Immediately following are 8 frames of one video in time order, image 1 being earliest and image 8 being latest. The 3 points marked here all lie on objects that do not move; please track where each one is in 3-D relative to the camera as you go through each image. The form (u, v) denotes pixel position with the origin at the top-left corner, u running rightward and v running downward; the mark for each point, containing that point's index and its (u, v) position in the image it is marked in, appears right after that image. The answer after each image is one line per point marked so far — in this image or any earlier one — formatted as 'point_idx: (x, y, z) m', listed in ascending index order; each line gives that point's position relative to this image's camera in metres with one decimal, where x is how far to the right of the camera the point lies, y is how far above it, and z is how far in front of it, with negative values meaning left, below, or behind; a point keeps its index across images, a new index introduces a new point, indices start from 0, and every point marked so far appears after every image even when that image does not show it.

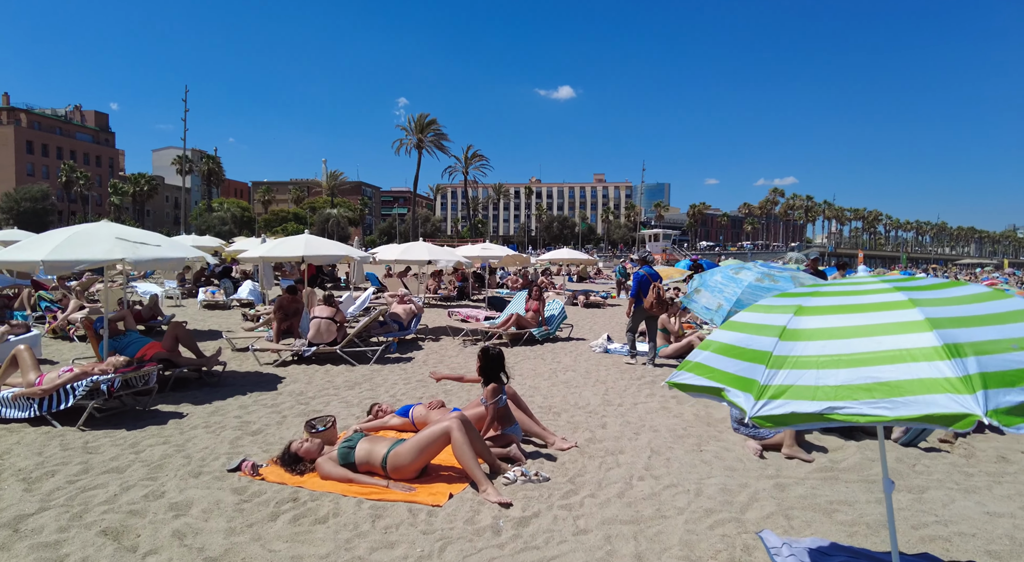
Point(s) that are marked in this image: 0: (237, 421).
0: (-2.5, -1.3, +5.1) m
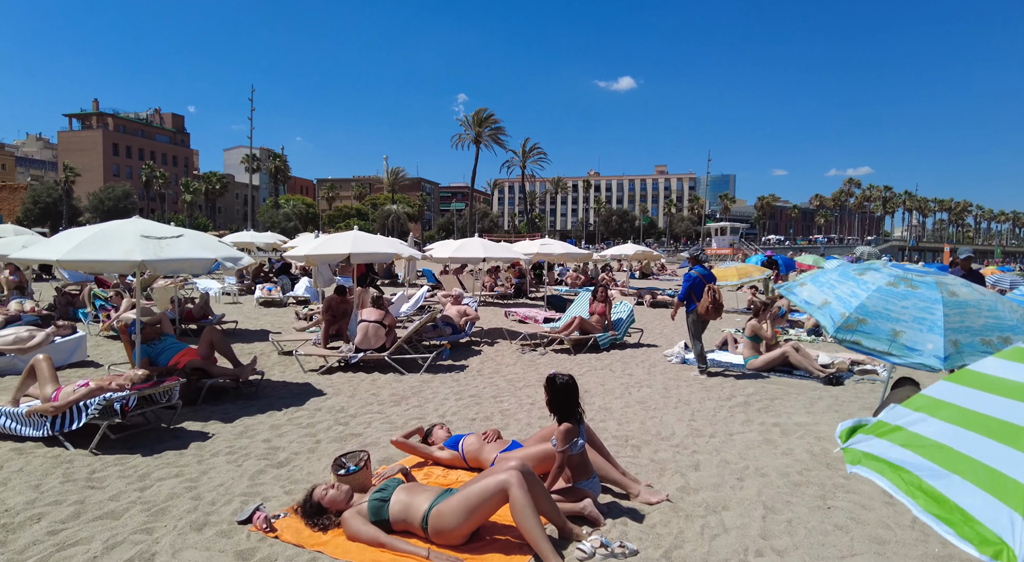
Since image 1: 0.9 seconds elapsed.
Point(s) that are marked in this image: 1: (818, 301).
0: (-1.9, -1.3, +4.5) m
1: (+2.5, -0.2, +4.5) m
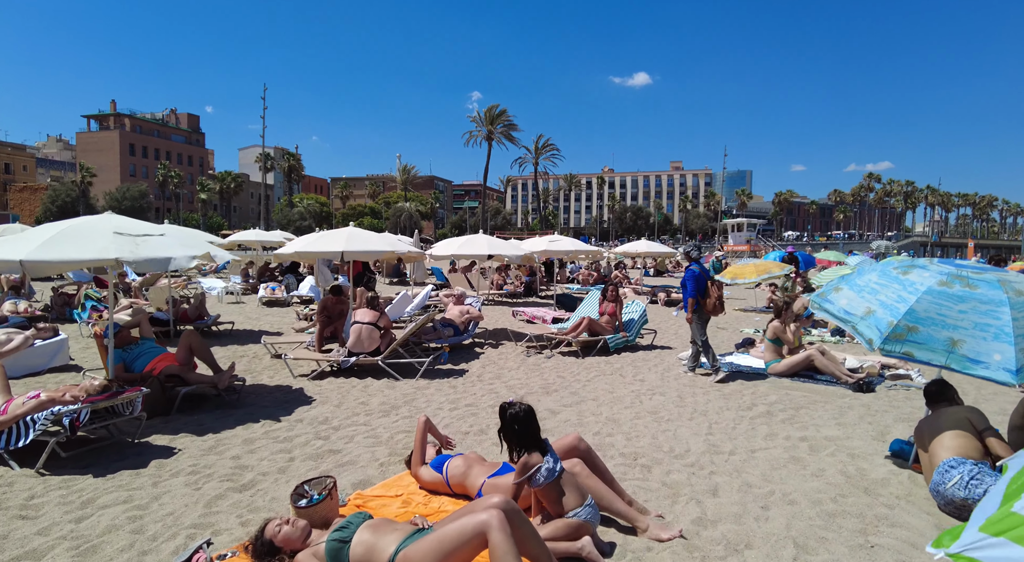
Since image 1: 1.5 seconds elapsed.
0: (-2.0, -1.3, +4.0) m
1: (+2.4, -0.2, +3.9) m
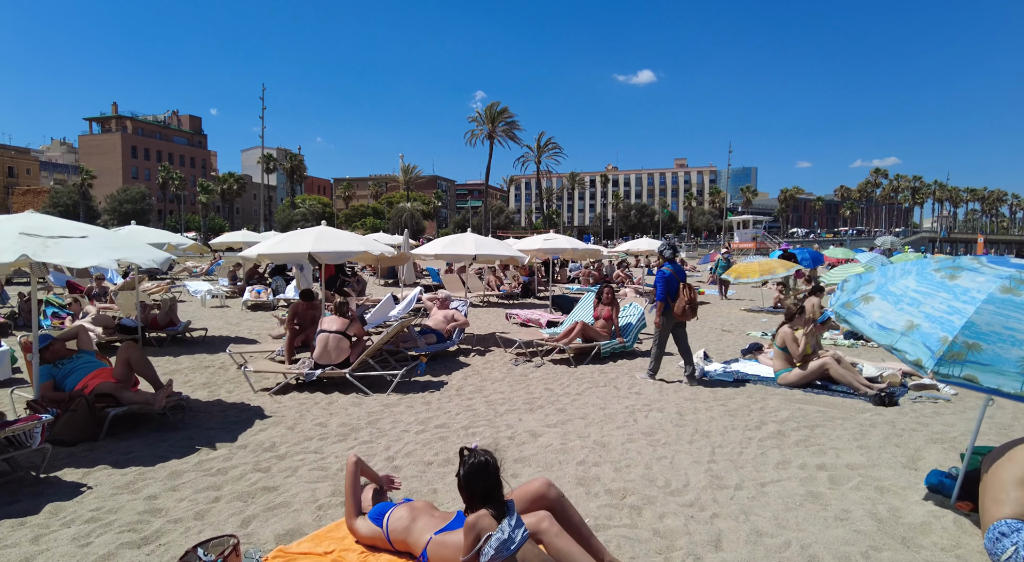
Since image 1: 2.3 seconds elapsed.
0: (-2.2, -1.3, +3.4) m
1: (+2.2, -0.2, +3.3) m
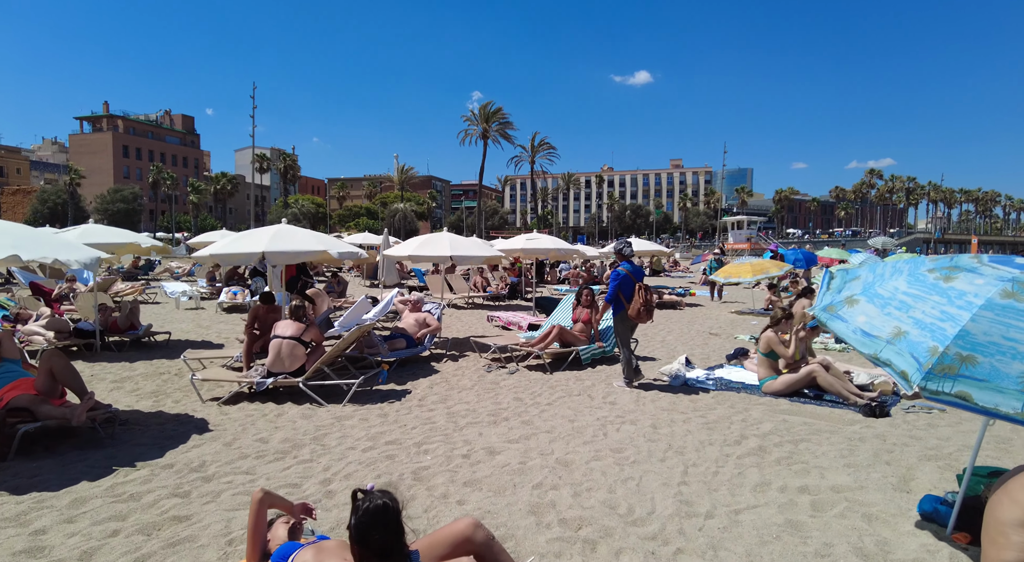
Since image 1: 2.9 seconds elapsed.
0: (-2.5, -1.4, +3.0) m
1: (+1.9, -0.2, +2.9) m
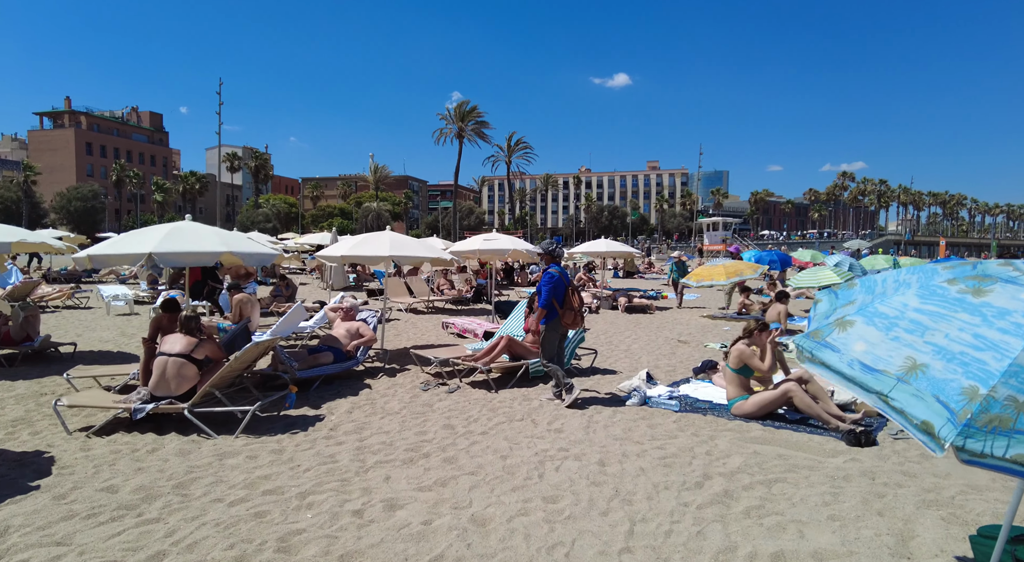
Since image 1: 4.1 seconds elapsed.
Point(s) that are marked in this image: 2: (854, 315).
0: (-3.0, -1.4, +2.0) m
1: (+1.3, -0.3, +2.1) m
2: (+1.4, -0.1, +2.3) m
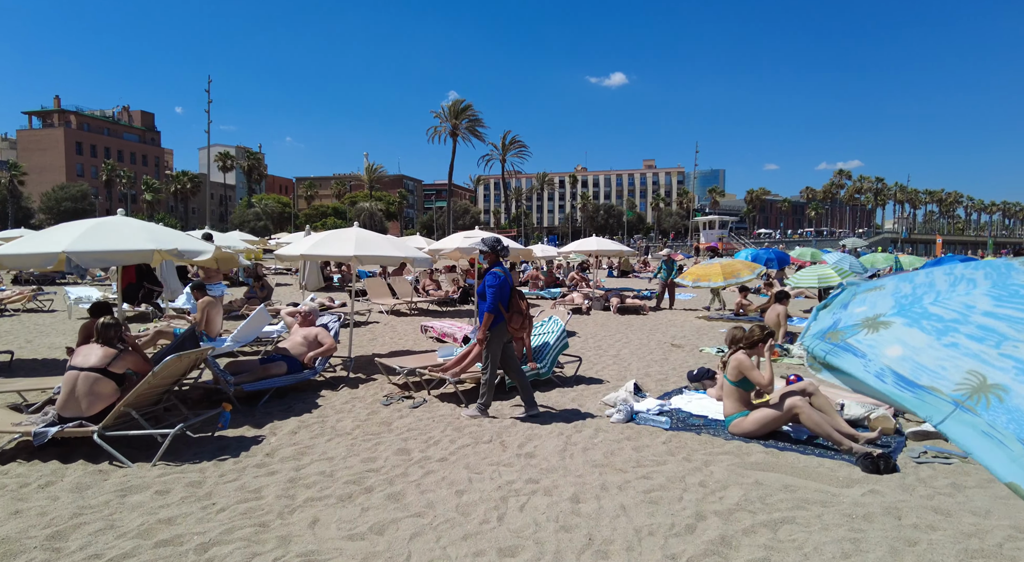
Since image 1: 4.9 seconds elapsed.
0: (-3.3, -1.4, +1.3) m
1: (+1.1, -0.3, +1.4) m
2: (+1.1, -0.1, +1.7) m
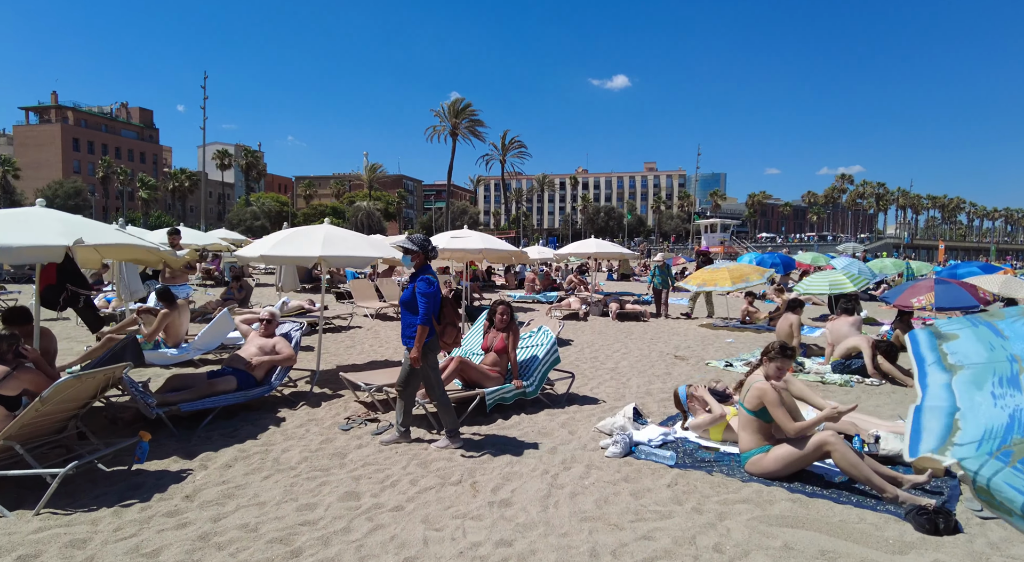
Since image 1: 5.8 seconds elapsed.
0: (-3.5, -1.4, +0.6) m
1: (+0.9, -0.3, +0.6) m
2: (+1.0, -0.2, +0.9) m
